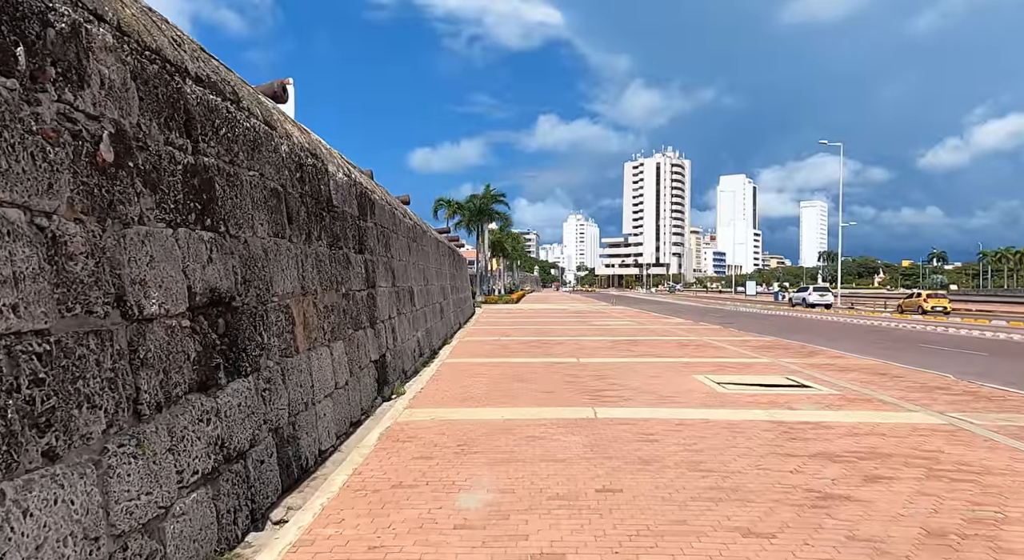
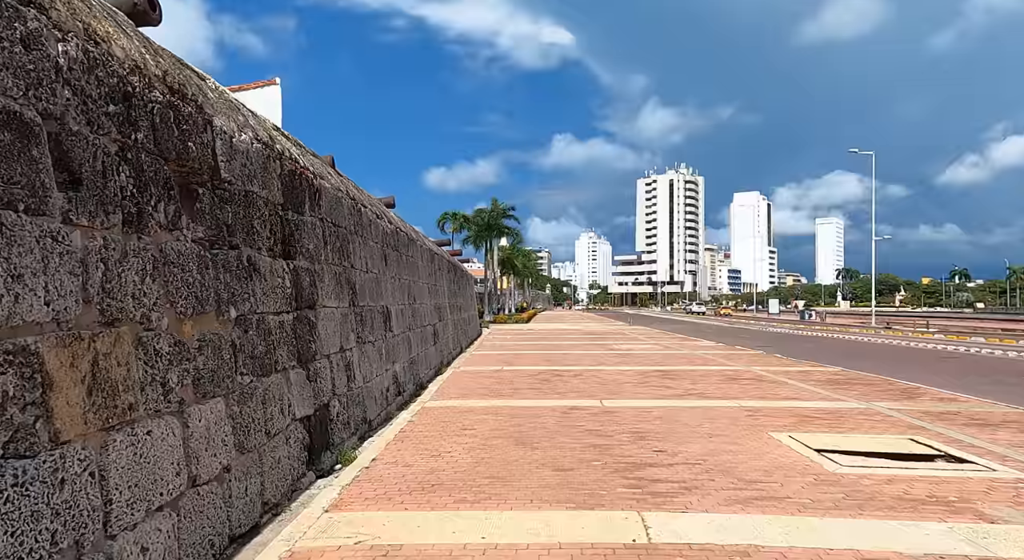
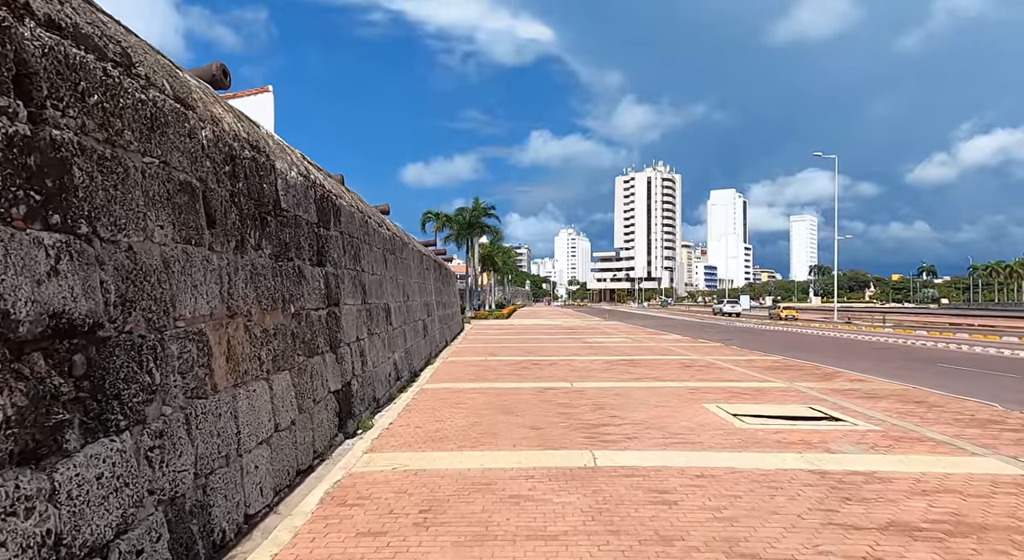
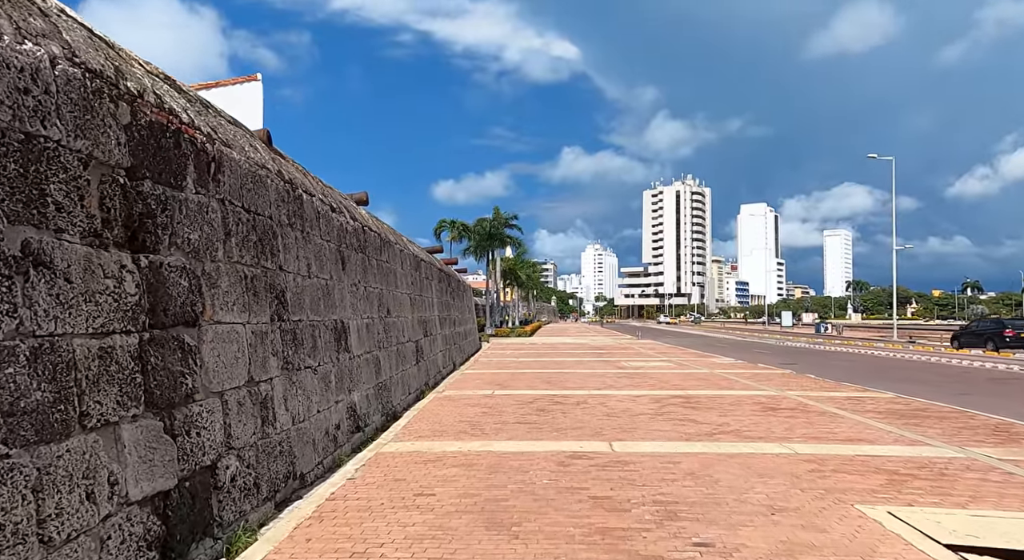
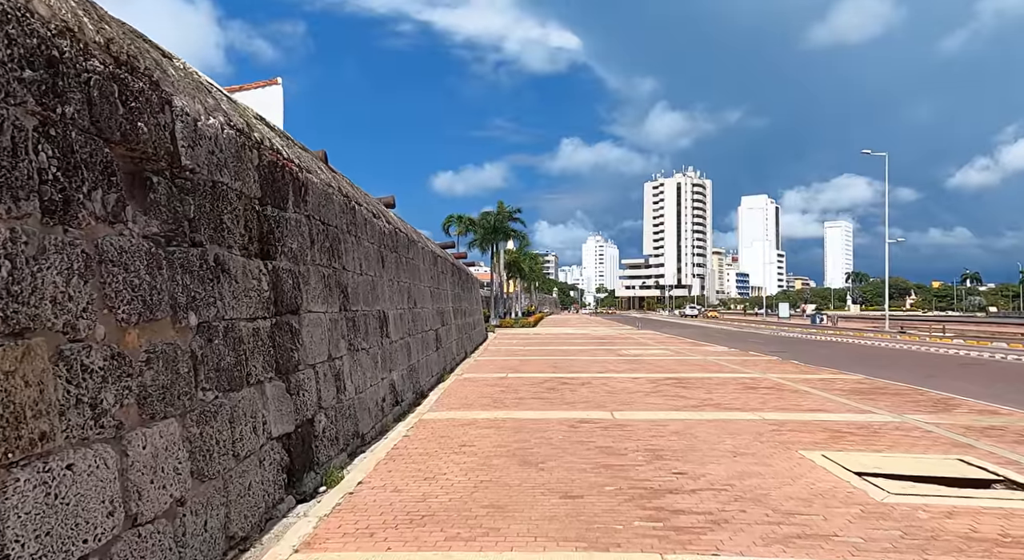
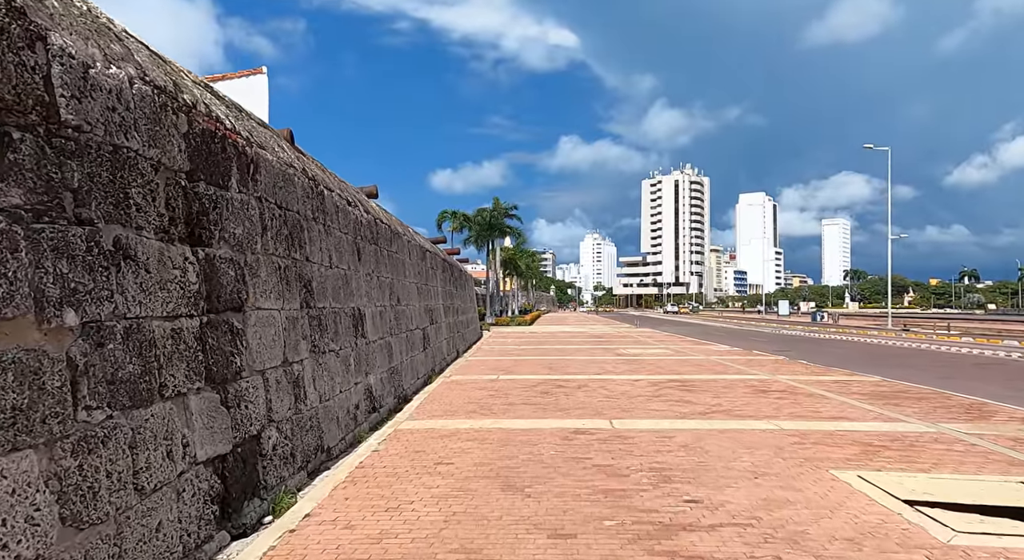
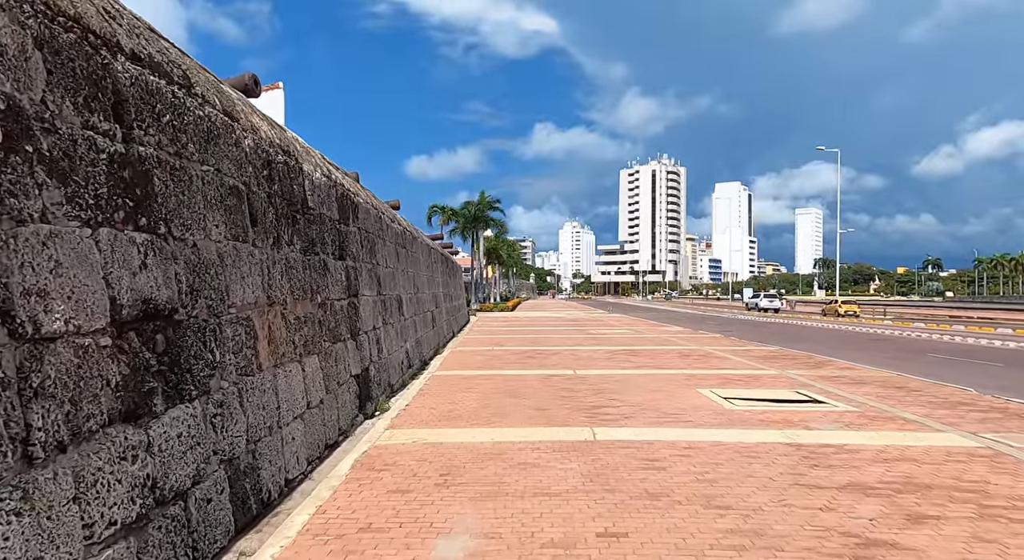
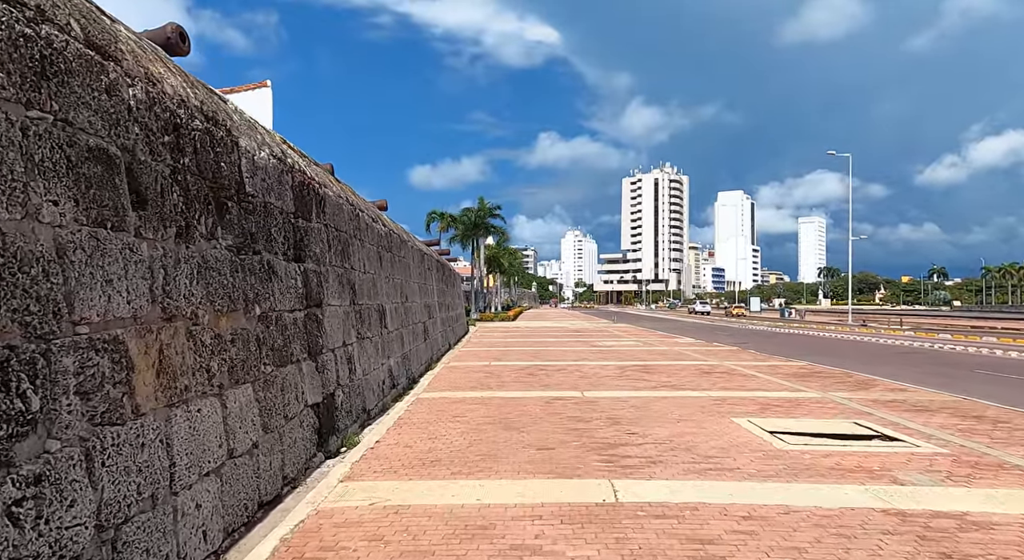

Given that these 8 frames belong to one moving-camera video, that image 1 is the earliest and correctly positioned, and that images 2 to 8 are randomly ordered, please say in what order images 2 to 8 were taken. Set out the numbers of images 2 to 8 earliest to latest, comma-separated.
7, 3, 8, 2, 5, 6, 4
